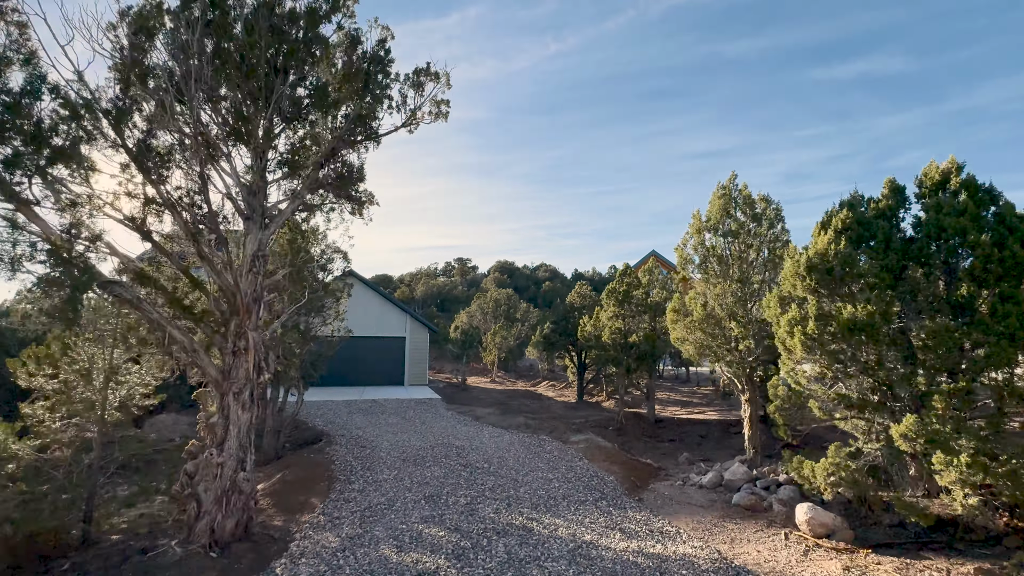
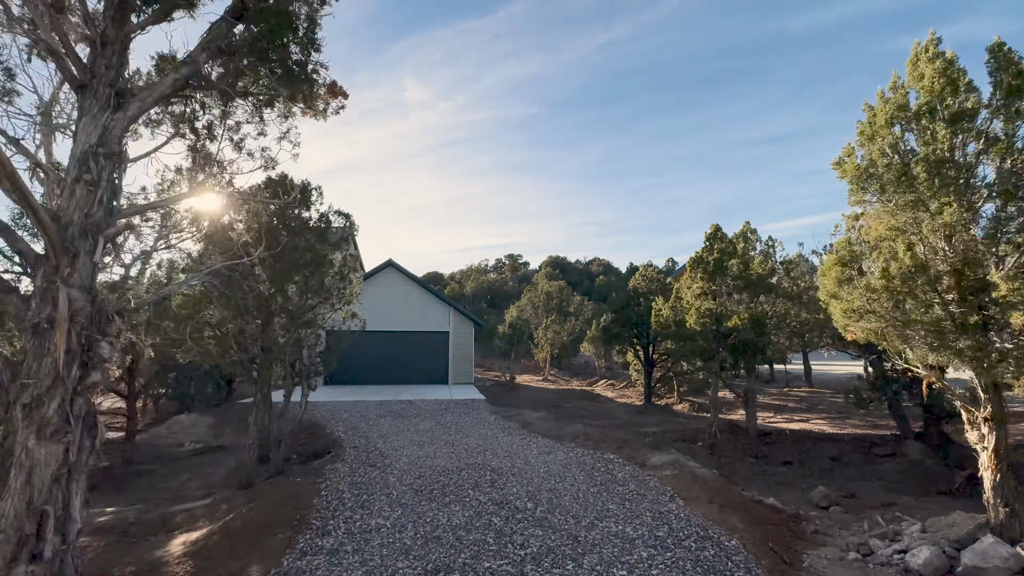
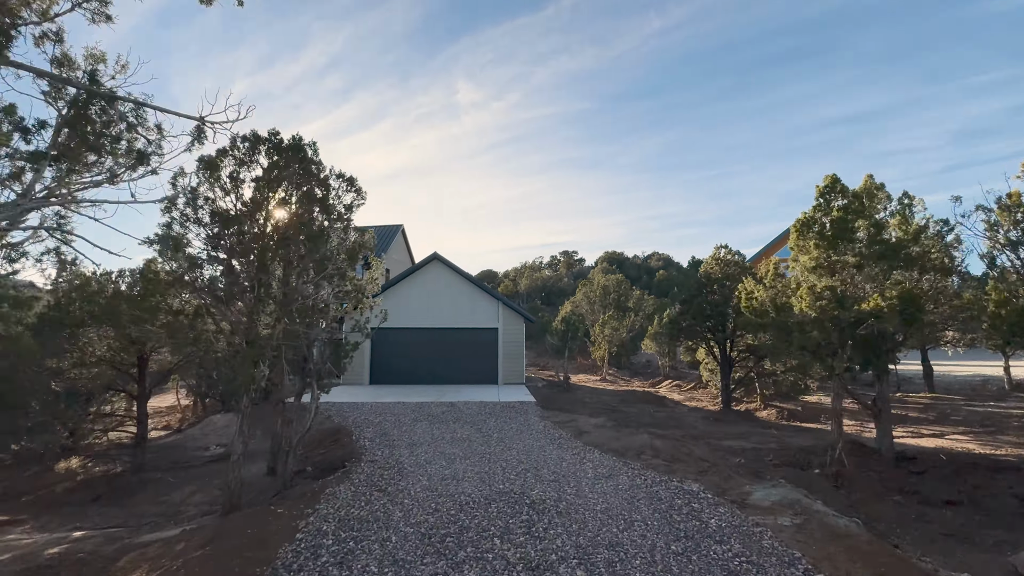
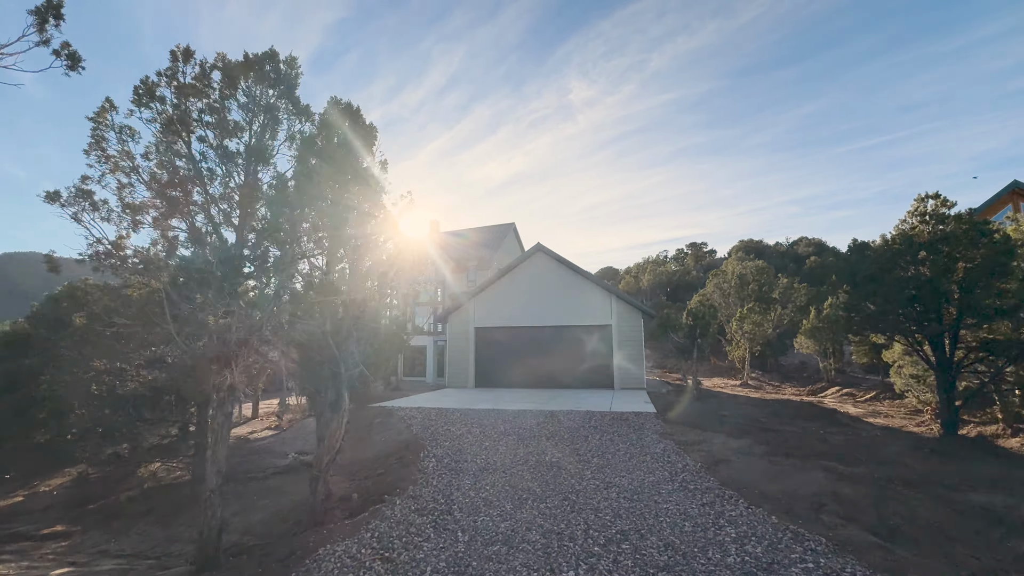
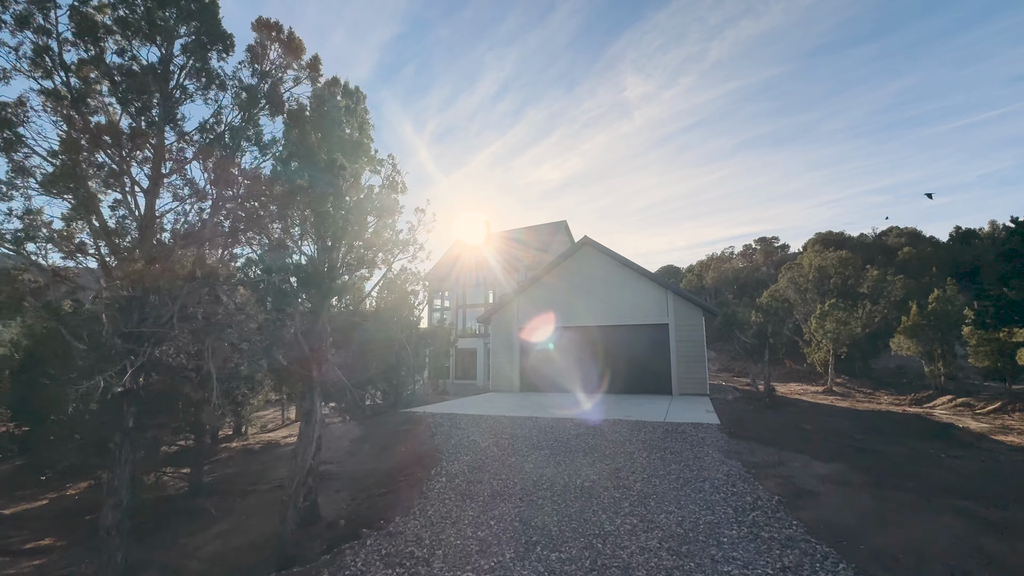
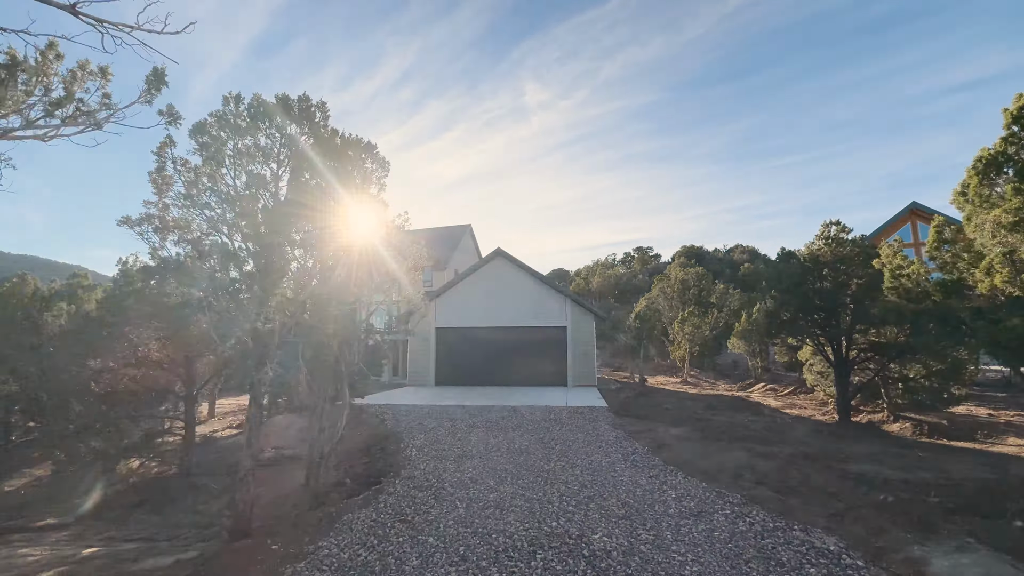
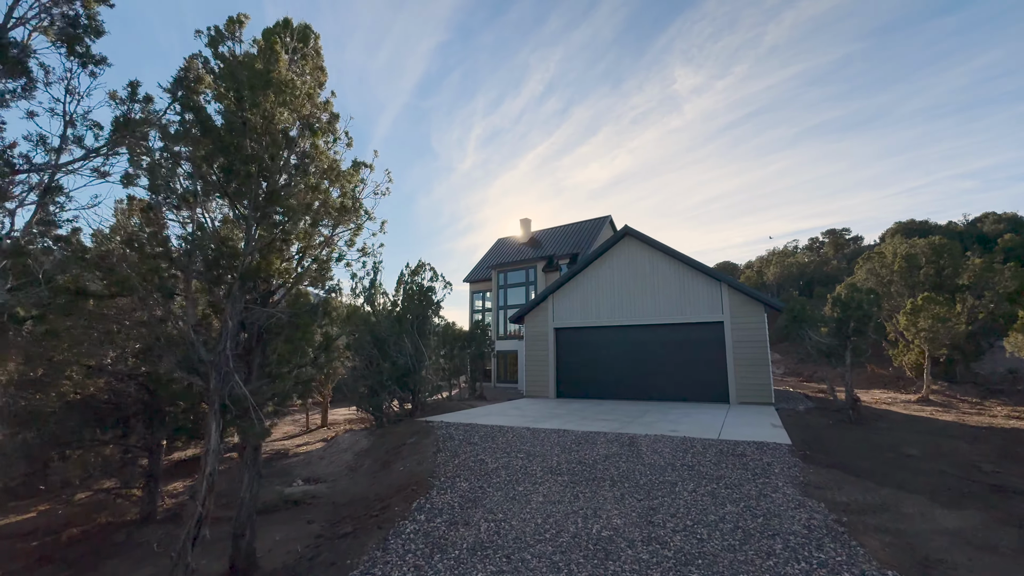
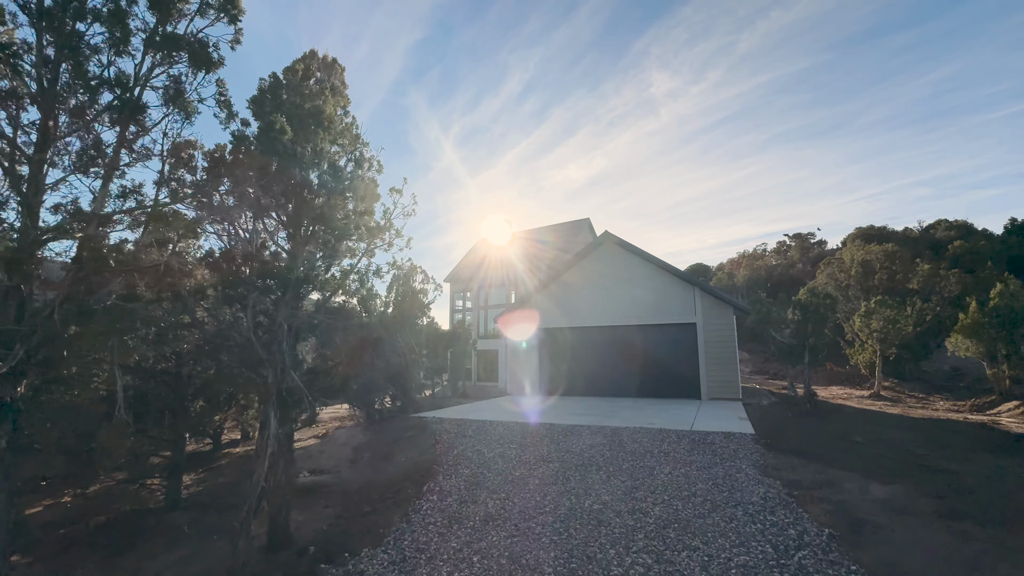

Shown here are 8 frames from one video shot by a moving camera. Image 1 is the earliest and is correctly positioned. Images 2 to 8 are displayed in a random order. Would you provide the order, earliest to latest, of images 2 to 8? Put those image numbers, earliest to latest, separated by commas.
2, 3, 6, 4, 5, 8, 7
